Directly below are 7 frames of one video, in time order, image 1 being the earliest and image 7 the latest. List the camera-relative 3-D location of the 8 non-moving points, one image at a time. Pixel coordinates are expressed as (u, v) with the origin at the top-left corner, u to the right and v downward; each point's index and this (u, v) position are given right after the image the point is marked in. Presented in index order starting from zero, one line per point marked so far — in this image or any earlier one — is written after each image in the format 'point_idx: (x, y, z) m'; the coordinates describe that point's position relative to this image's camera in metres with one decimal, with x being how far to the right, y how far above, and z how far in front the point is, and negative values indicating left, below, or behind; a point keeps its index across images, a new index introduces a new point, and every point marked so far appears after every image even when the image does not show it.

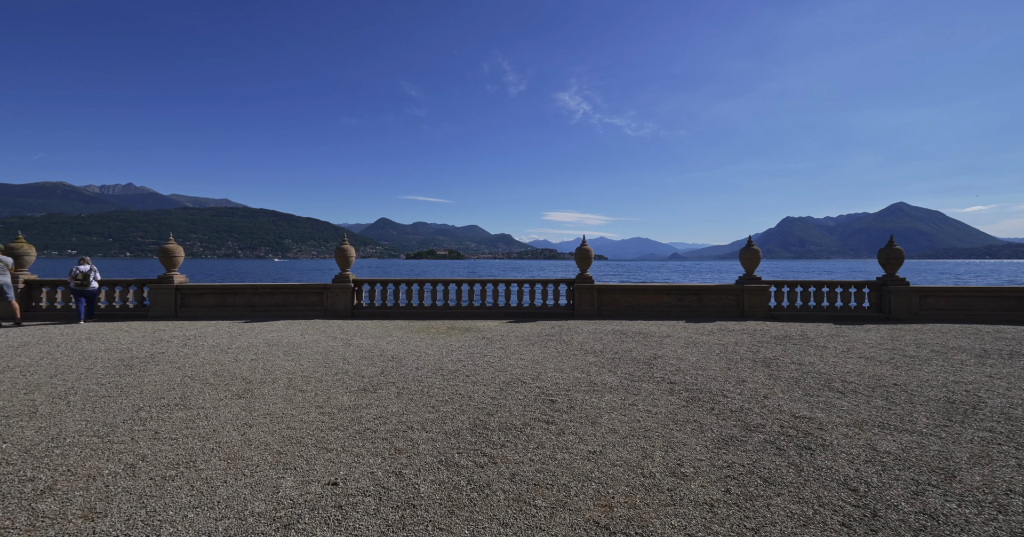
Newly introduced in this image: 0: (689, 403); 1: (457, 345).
0: (+1.7, -1.3, +4.7) m
1: (-0.9, -1.3, +8.2) m
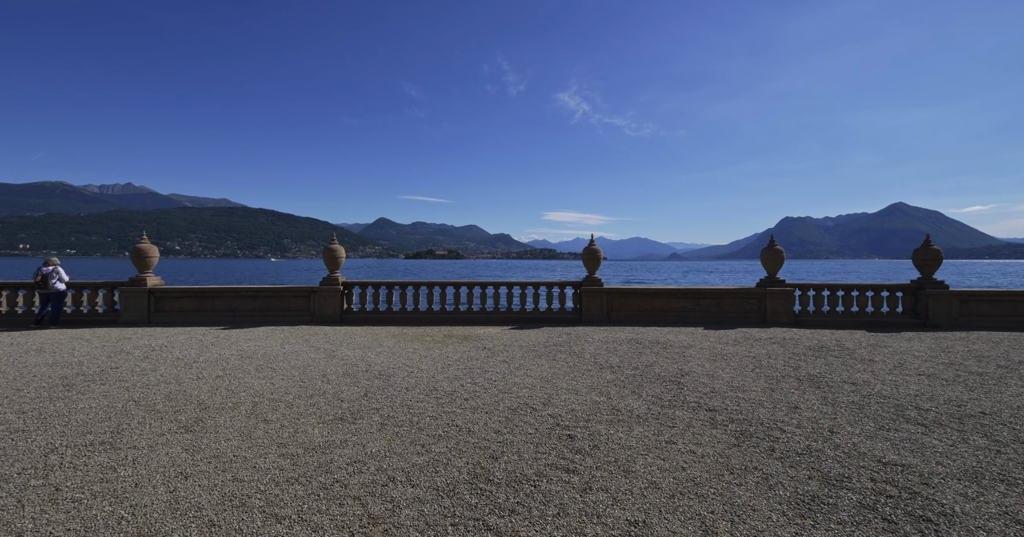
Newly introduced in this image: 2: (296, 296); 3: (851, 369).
0: (+1.8, -1.4, +3.8) m
1: (-0.9, -1.4, +7.3) m
2: (-5.2, -0.7, +11.5) m
3: (+4.5, -1.3, +6.3) m
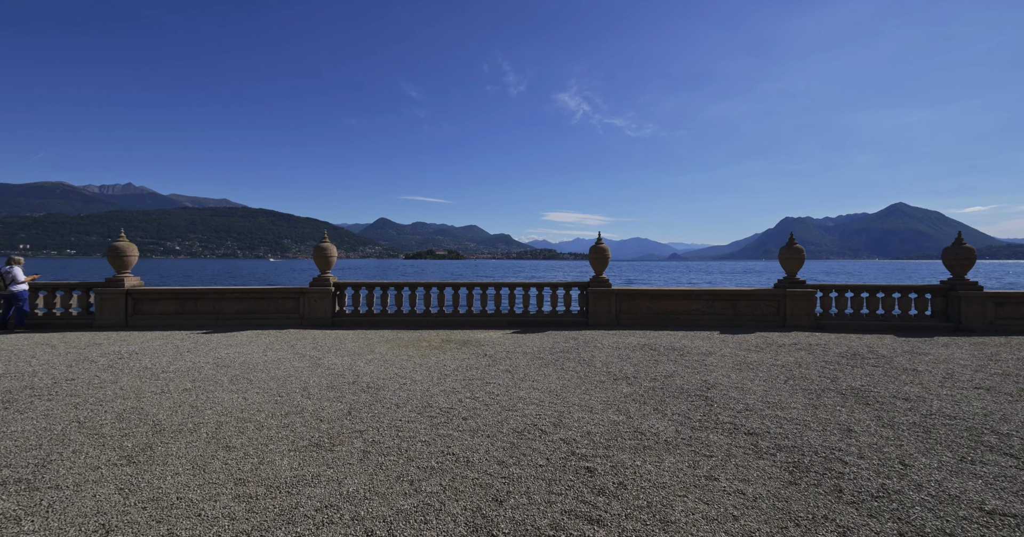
0: (+1.9, -1.4, +3.1) m
1: (-0.8, -1.4, +6.6) m
2: (-5.1, -0.7, +10.8) m
3: (+4.5, -1.3, +5.6) m
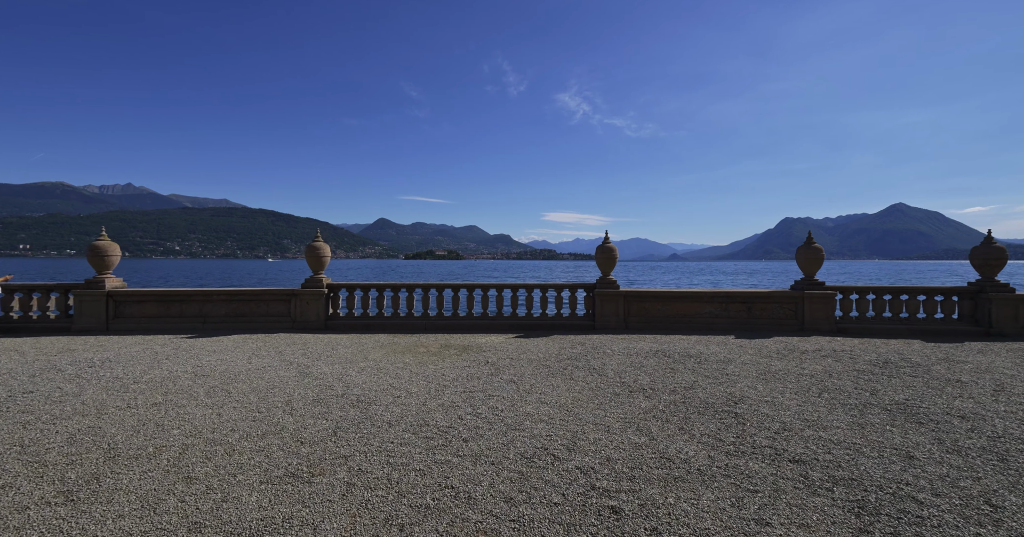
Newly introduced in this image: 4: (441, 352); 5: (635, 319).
0: (+1.9, -1.4, +2.6) m
1: (-0.8, -1.4, +6.1) m
2: (-5.1, -0.7, +10.2) m
3: (+4.6, -1.3, +5.1) m
4: (-1.2, -1.4, +7.9) m
5: (+2.6, -1.1, +10.3) m
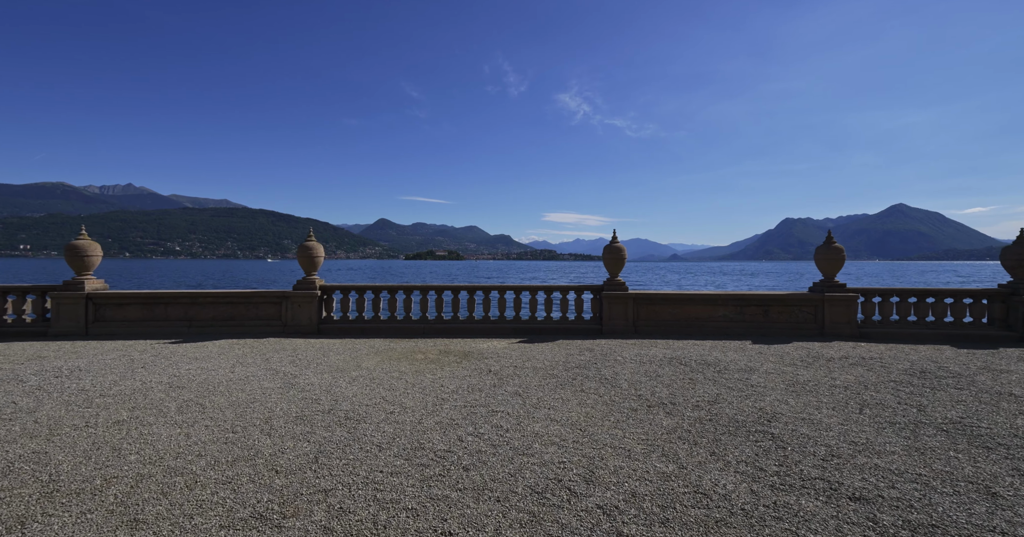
0: (+2.0, -1.4, +2.1) m
1: (-0.7, -1.4, +5.6) m
2: (-5.0, -0.7, +9.7) m
3: (+4.6, -1.3, +4.5) m
4: (-1.1, -1.4, +7.4) m
5: (+2.7, -1.1, +9.7) m
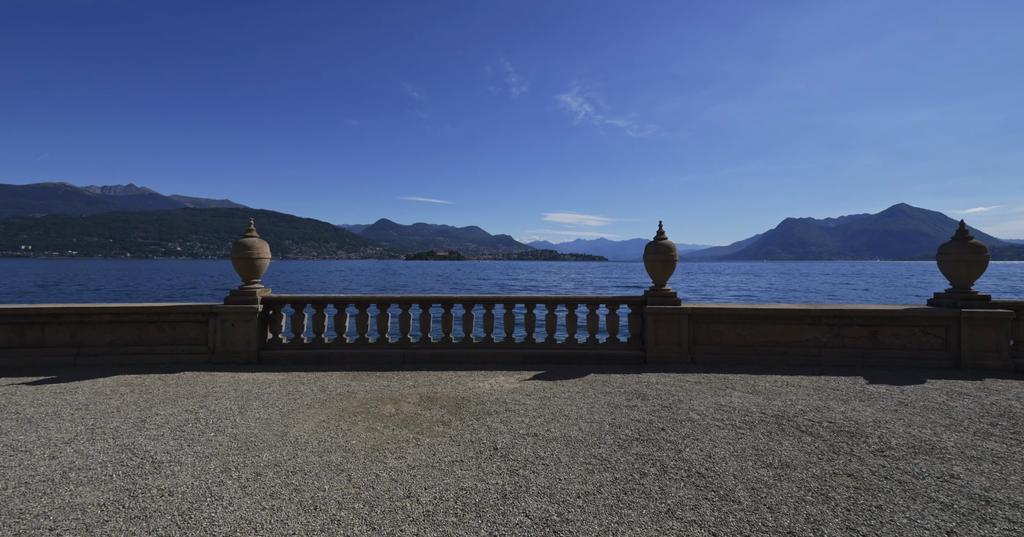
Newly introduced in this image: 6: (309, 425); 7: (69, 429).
0: (+2.1, -1.5, -0.6) m
1: (-0.5, -1.5, +3.0) m
2: (-4.8, -0.8, +7.1) m
3: (+4.8, -1.4, +1.9) m
4: (-1.0, -1.5, +4.8) m
5: (+2.9, -1.2, +7.1) m
6: (-2.0, -1.5, +4.7) m
7: (-4.0, -1.4, +4.3) m
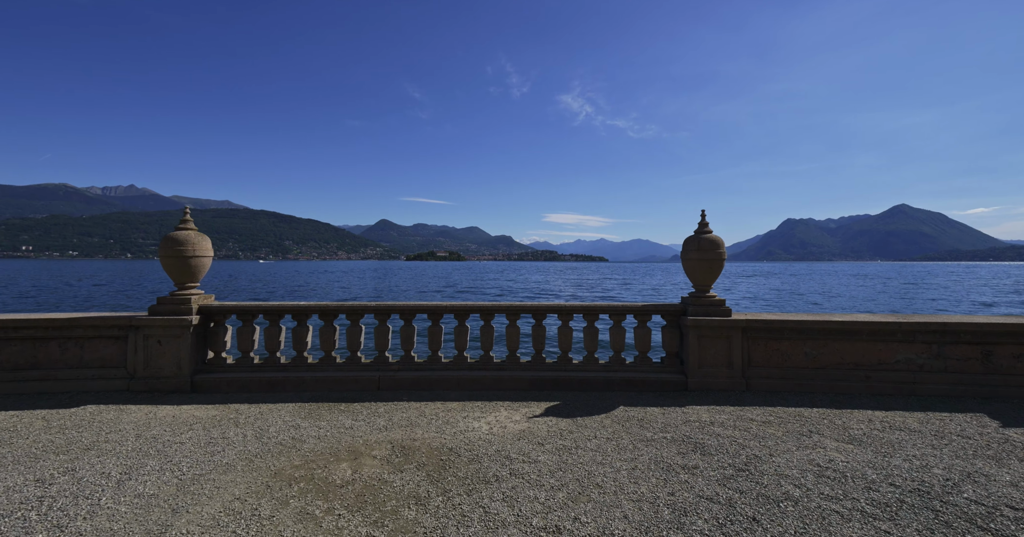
0: (+2.2, -1.5, -2.1) m
1: (-0.5, -1.5, +1.4) m
2: (-4.8, -0.8, +5.5) m
3: (+4.8, -1.4, +0.3) m
4: (-0.9, -1.5, +3.2) m
5: (+2.9, -1.2, +5.5) m
6: (-1.9, -1.5, +3.1) m
7: (-3.9, -1.4, +2.8) m
